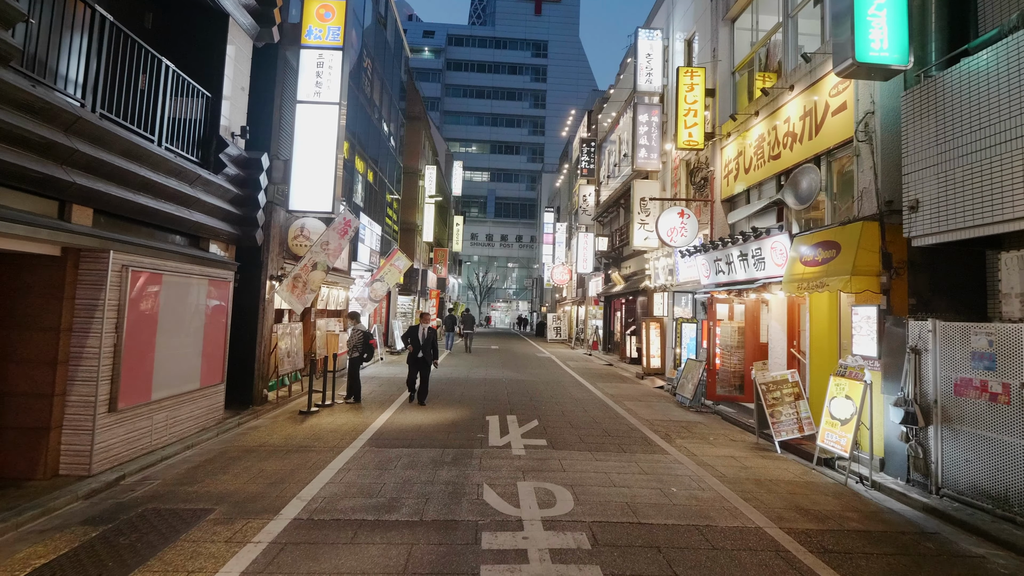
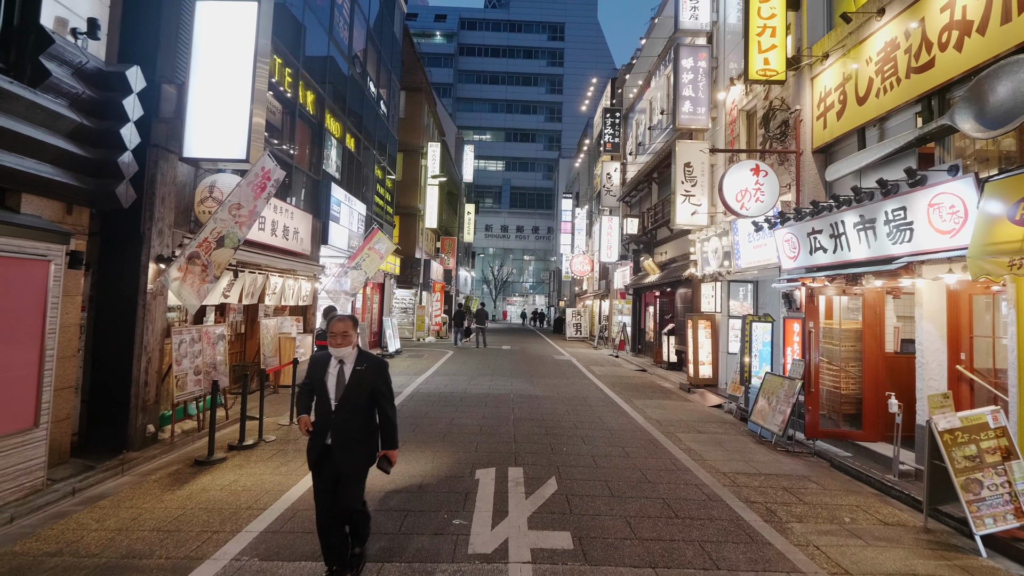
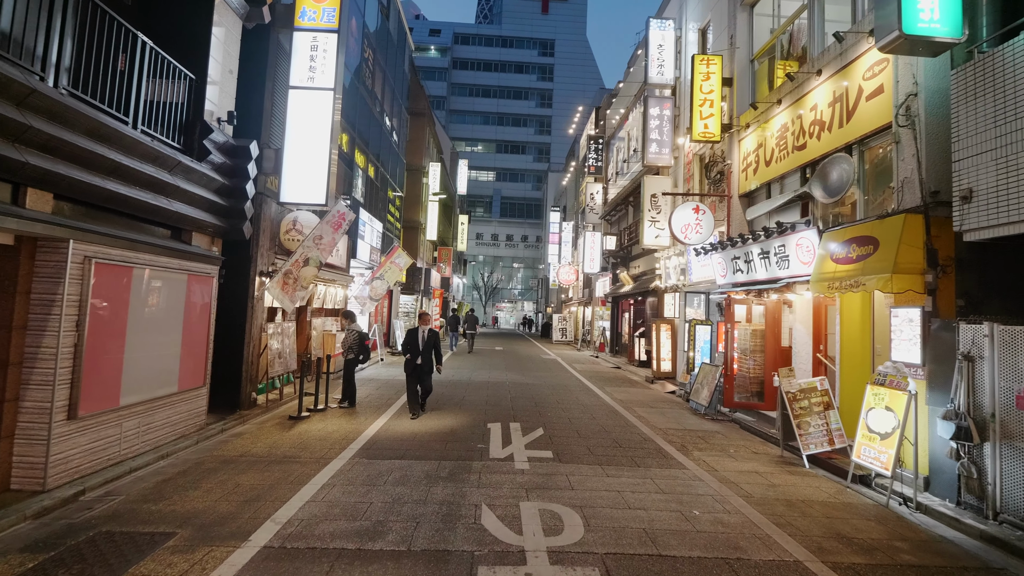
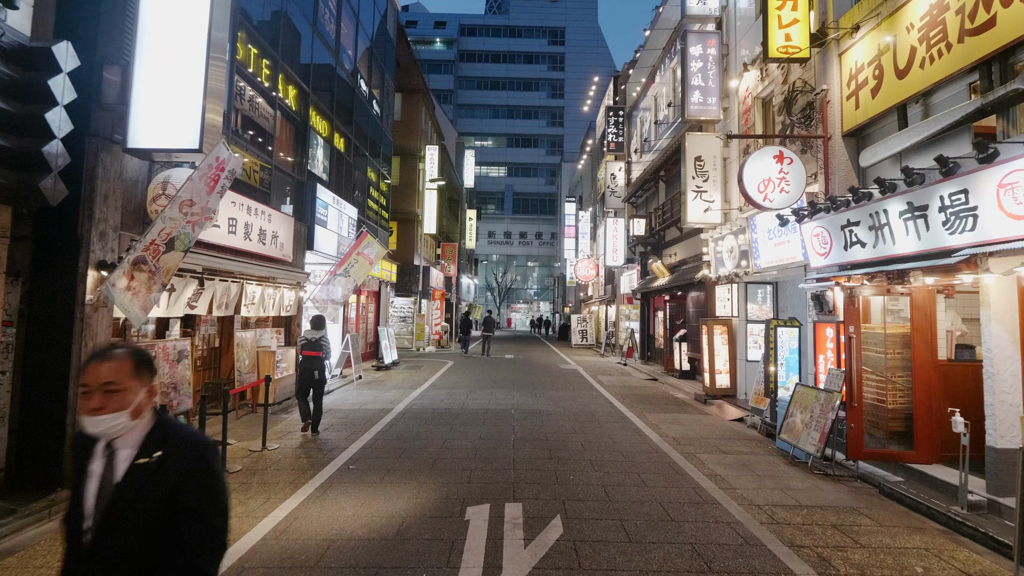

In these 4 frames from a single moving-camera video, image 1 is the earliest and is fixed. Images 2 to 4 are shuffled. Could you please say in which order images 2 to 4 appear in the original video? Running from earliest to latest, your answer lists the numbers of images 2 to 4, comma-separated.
3, 2, 4
